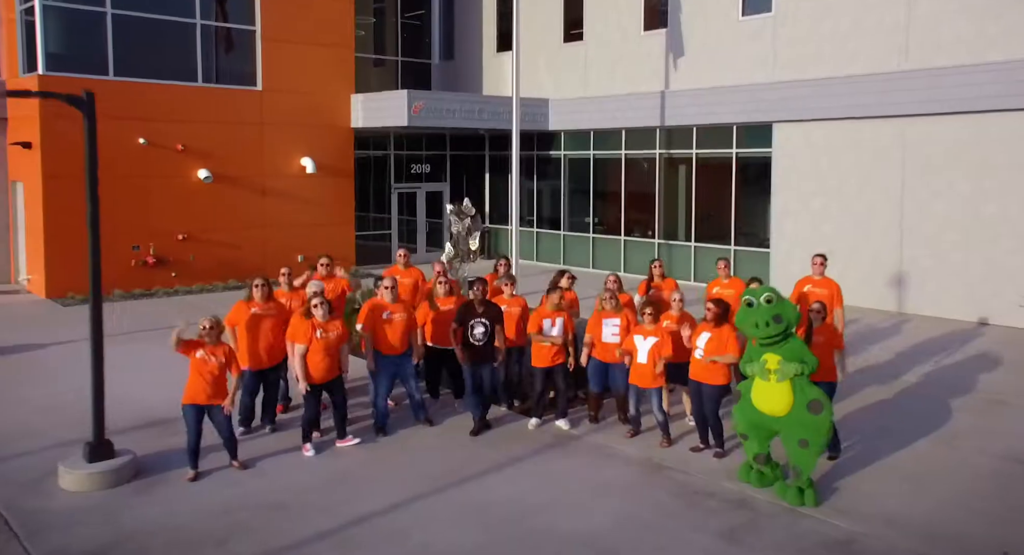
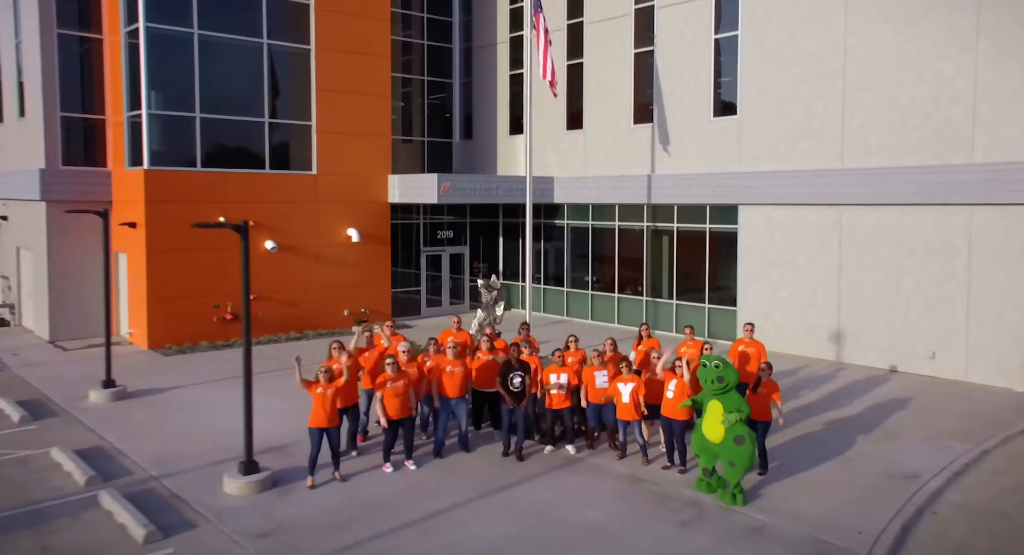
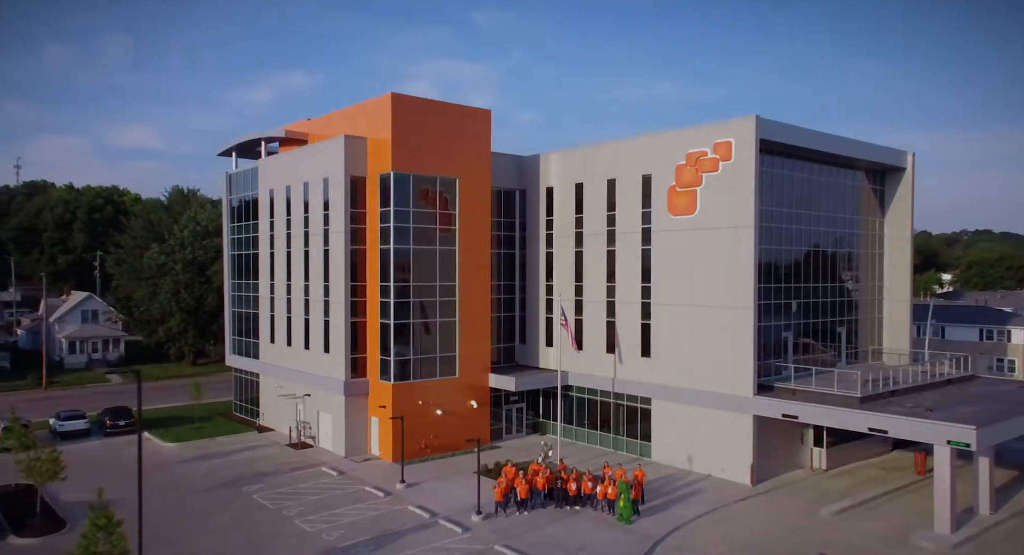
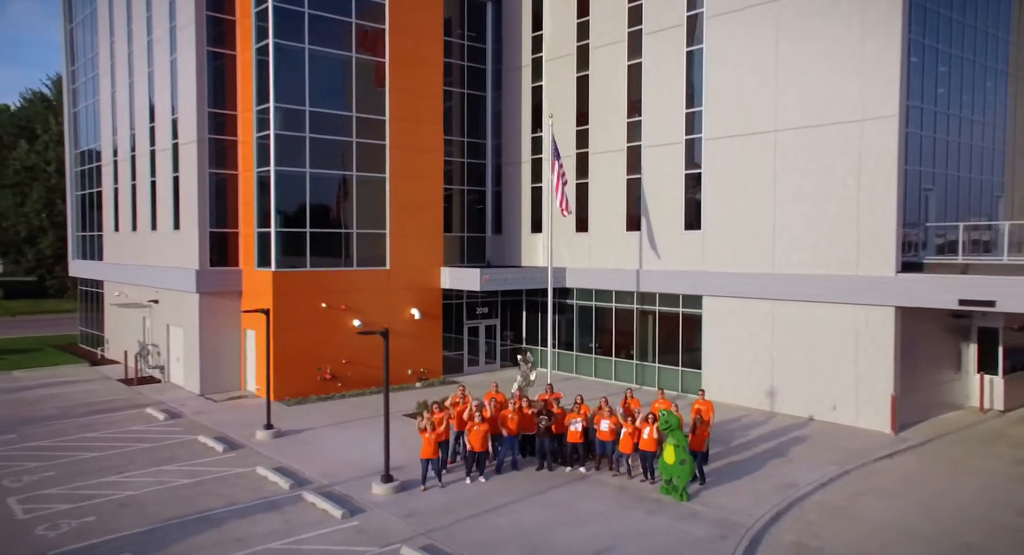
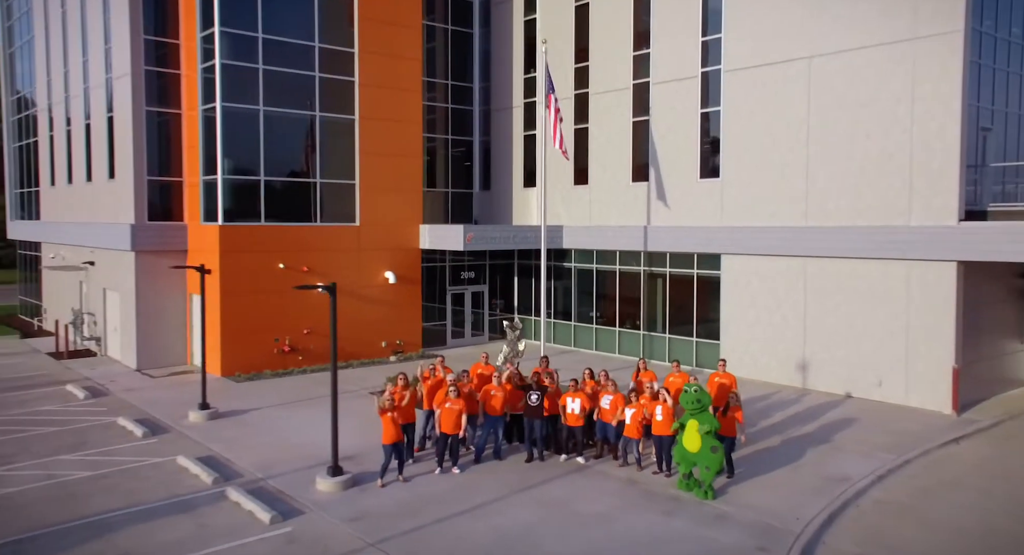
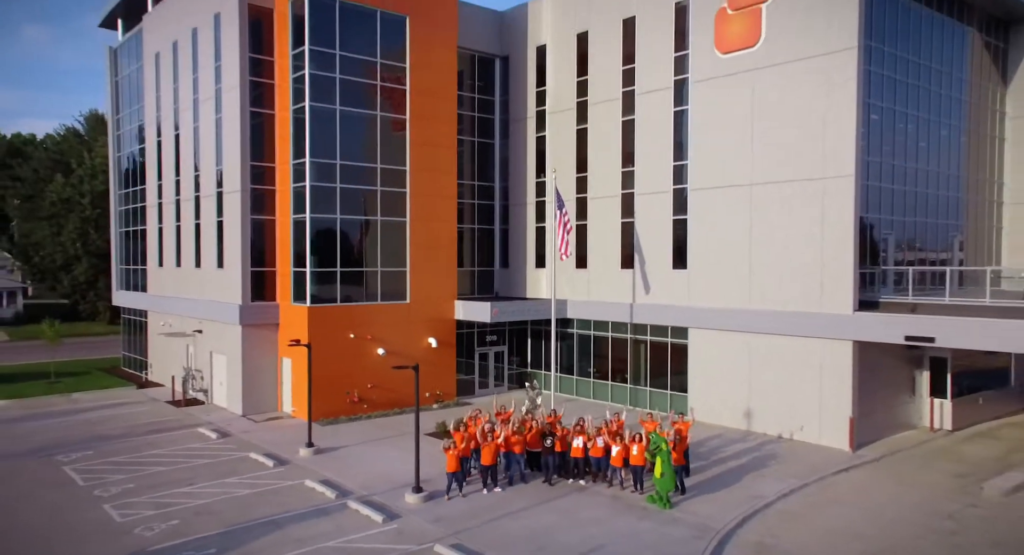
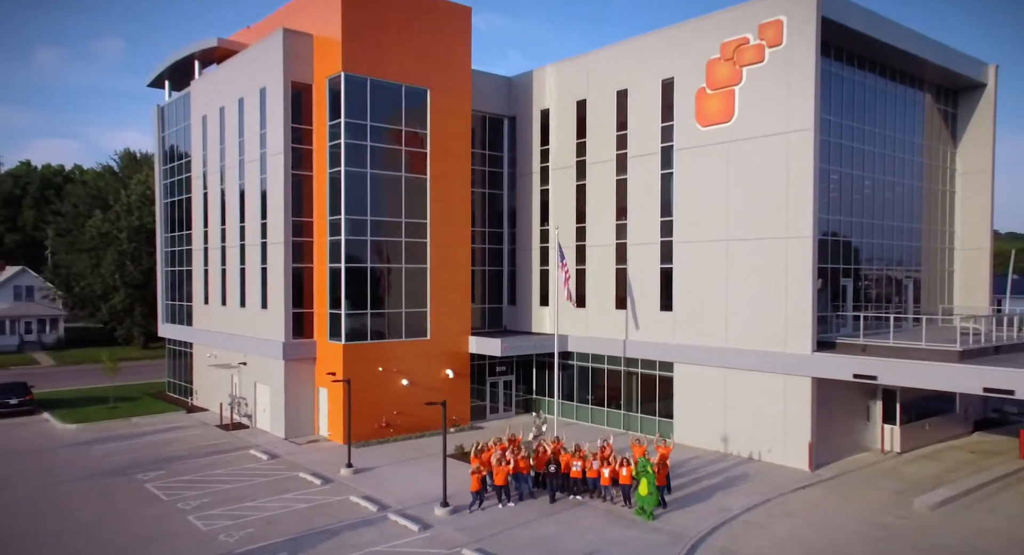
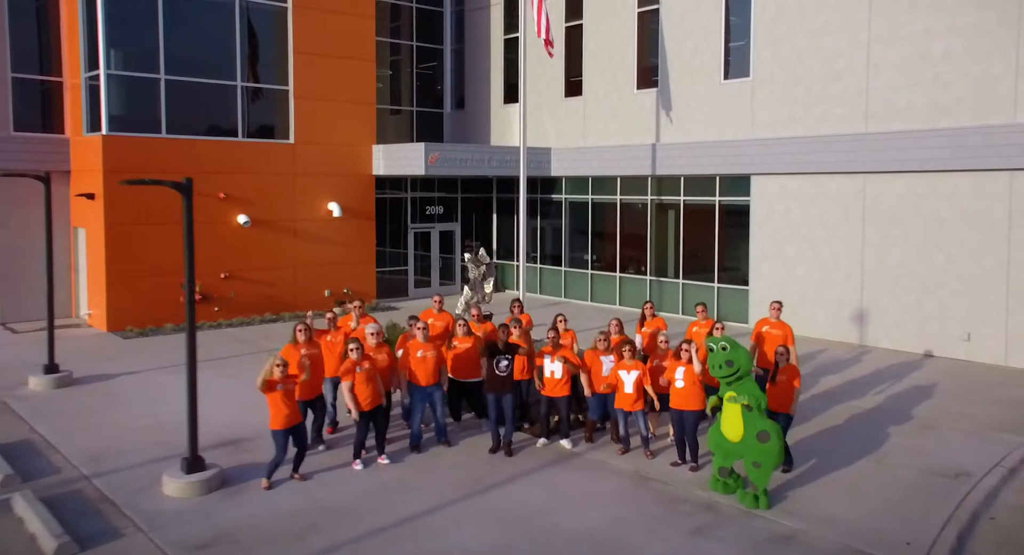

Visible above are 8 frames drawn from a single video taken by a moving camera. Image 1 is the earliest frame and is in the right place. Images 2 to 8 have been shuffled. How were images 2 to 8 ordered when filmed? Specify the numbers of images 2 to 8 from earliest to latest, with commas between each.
8, 2, 5, 4, 6, 7, 3
